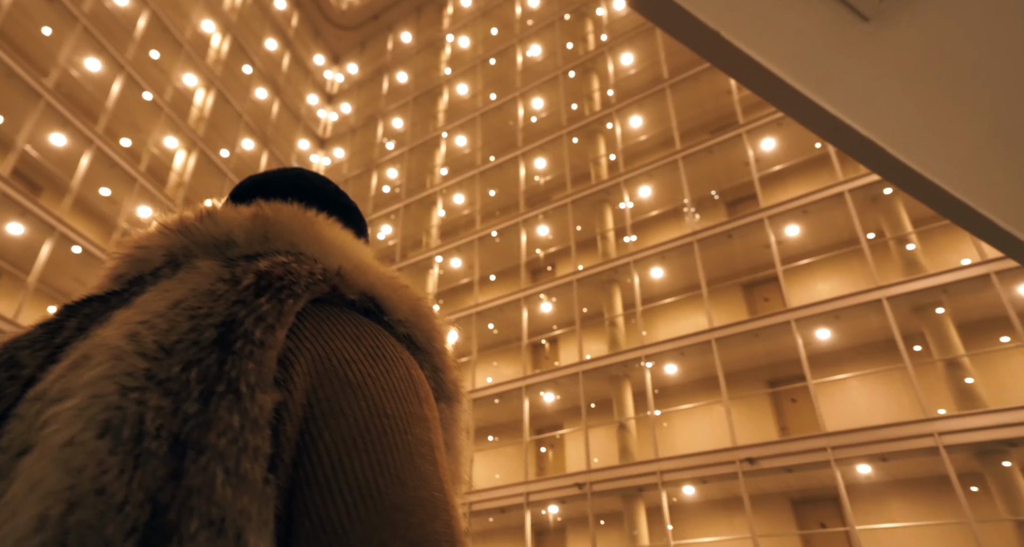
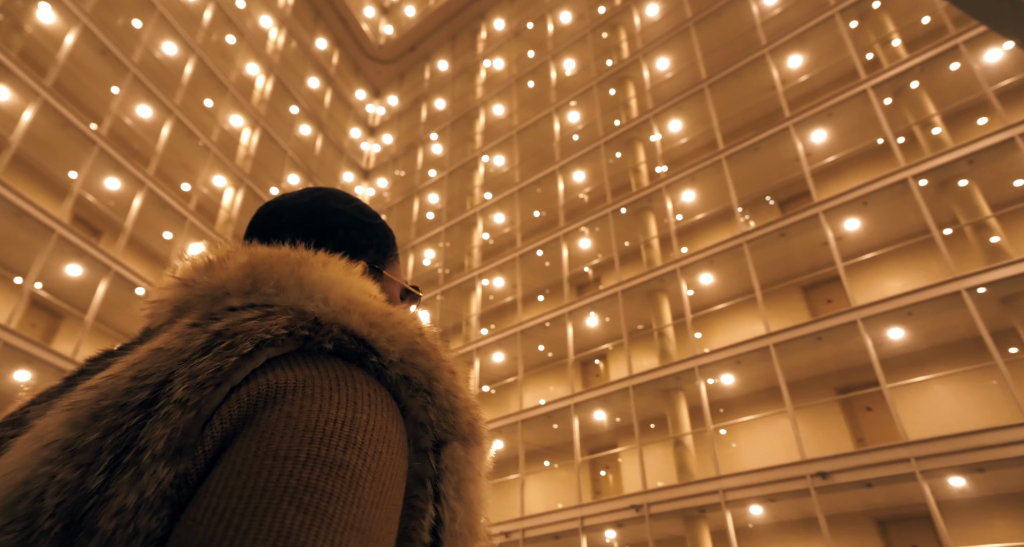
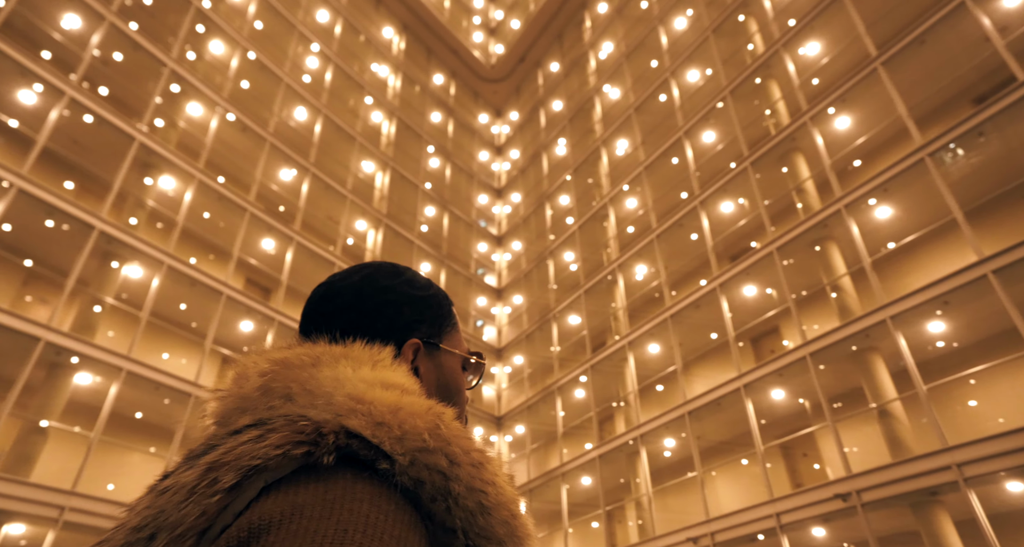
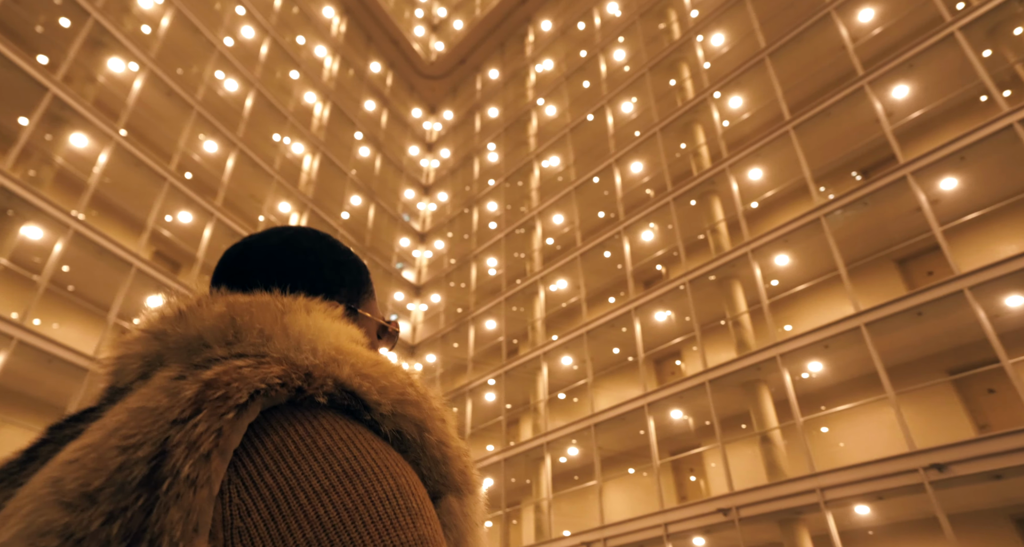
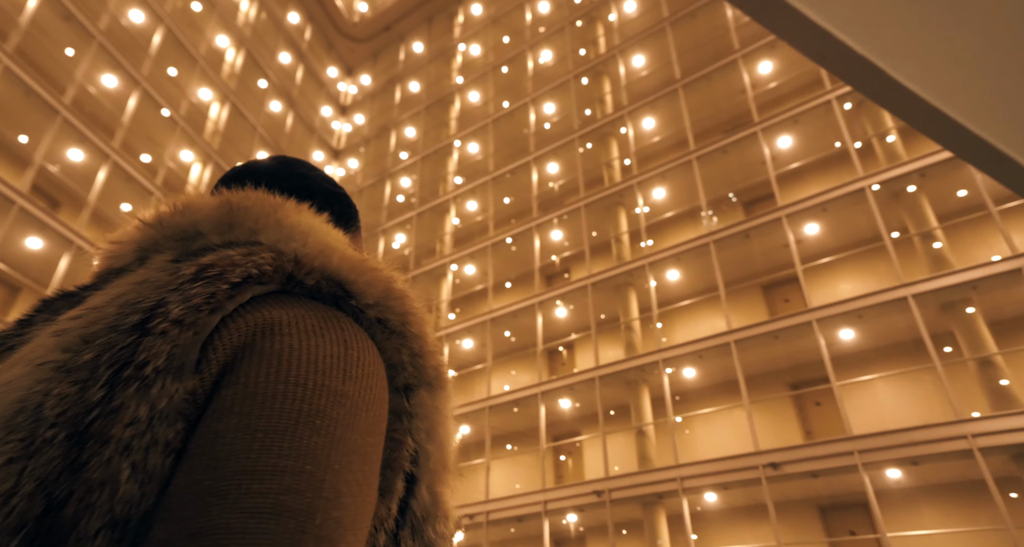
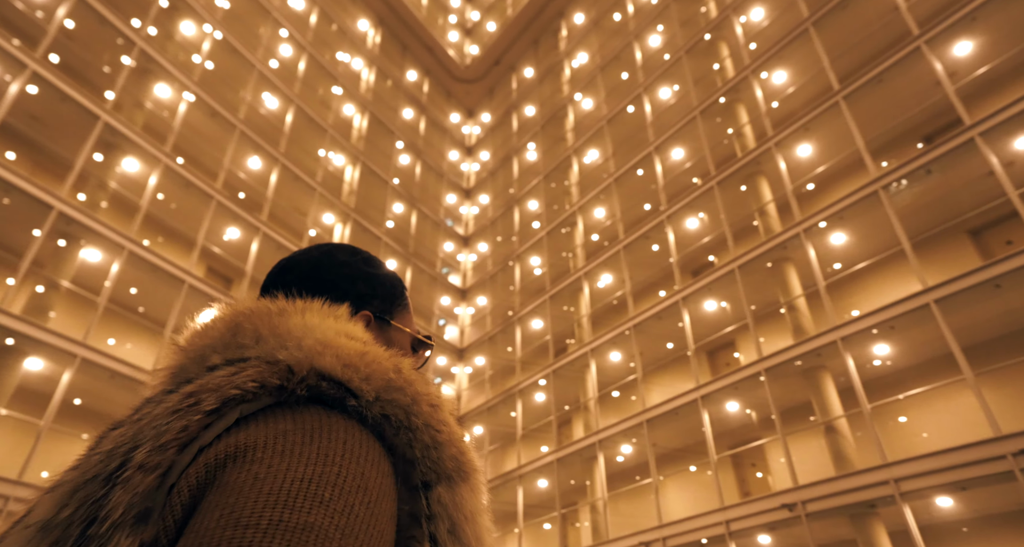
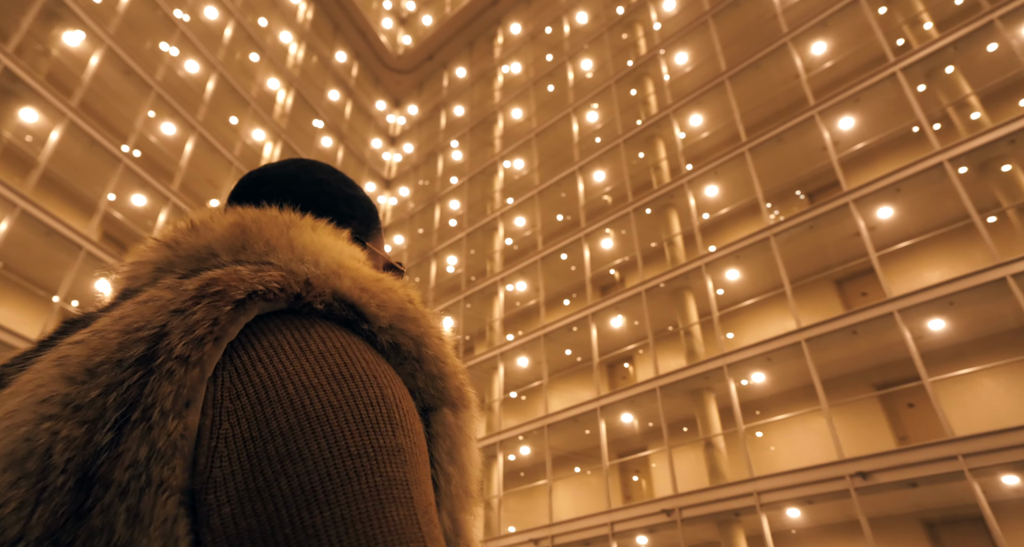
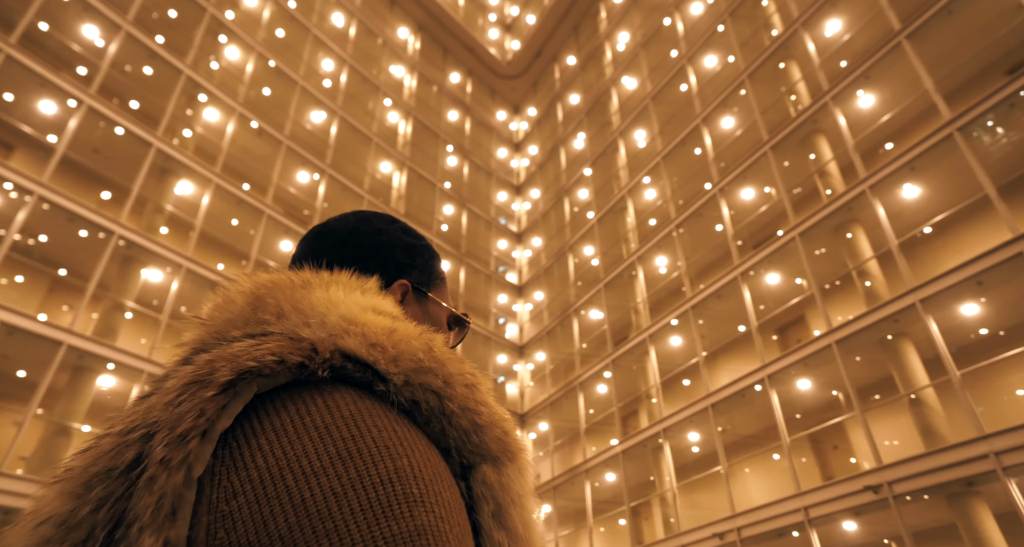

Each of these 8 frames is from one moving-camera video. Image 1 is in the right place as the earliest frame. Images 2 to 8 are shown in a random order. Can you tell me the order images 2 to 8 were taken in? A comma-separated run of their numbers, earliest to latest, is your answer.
5, 2, 7, 4, 6, 3, 8
